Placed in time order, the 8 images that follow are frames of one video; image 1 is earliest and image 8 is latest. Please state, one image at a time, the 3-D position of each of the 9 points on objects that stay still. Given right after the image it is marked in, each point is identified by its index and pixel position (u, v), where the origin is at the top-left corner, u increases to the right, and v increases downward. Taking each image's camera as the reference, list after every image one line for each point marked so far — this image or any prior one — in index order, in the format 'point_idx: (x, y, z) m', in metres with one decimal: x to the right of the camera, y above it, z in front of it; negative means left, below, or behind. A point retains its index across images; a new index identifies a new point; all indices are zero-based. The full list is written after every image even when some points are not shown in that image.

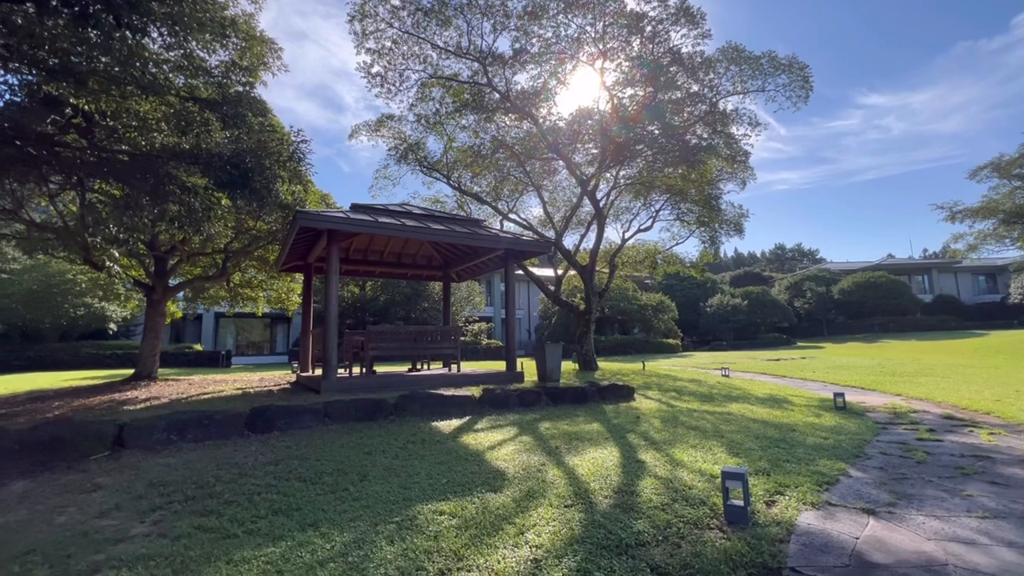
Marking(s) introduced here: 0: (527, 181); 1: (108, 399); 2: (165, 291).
0: (+0.4, +3.0, +13.1) m
1: (-6.6, -1.8, +7.6) m
2: (-8.1, -0.1, +10.9) m
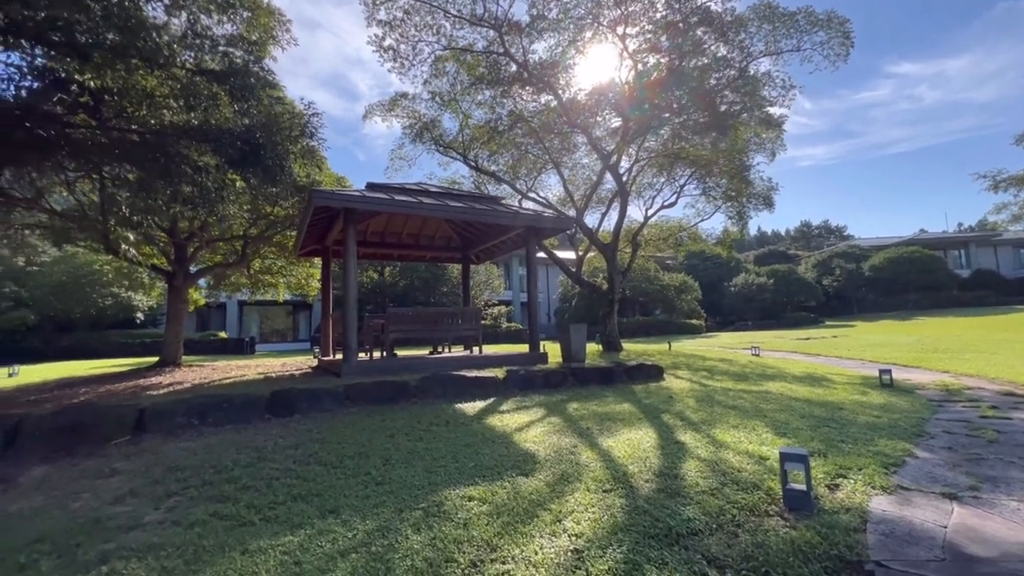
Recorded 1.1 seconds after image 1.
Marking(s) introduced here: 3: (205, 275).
0: (+0.9, +3.6, +12.7) m
1: (-6.2, -1.6, +7.6) m
2: (-7.6, +0.3, +10.9) m
3: (-7.4, +0.3, +11.3) m
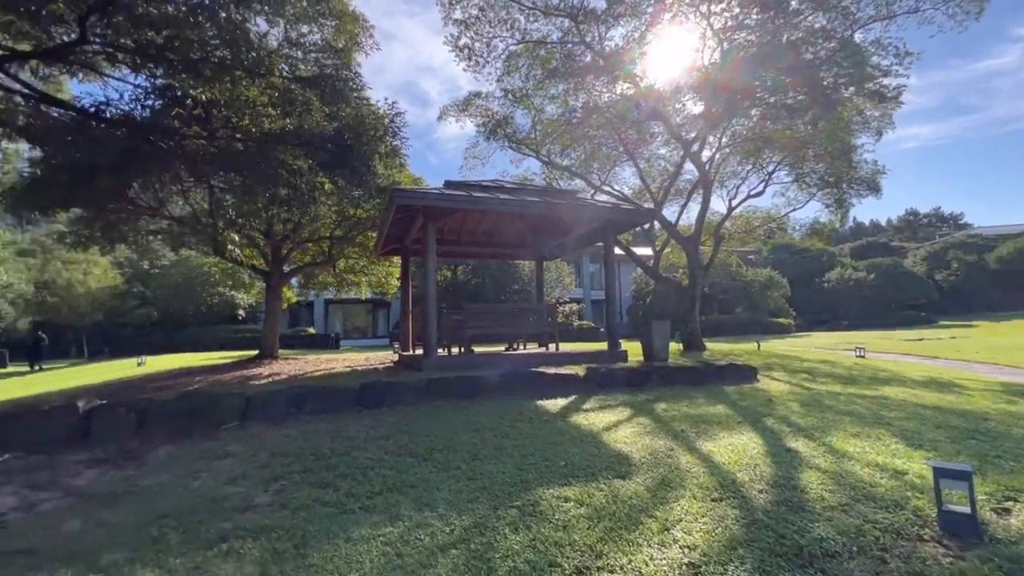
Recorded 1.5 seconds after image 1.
0: (+2.9, +3.7, +12.2) m
1: (-4.8, -1.5, +8.2) m
2: (-5.8, +0.3, +11.7) m
3: (-5.5, +0.4, +12.0) m
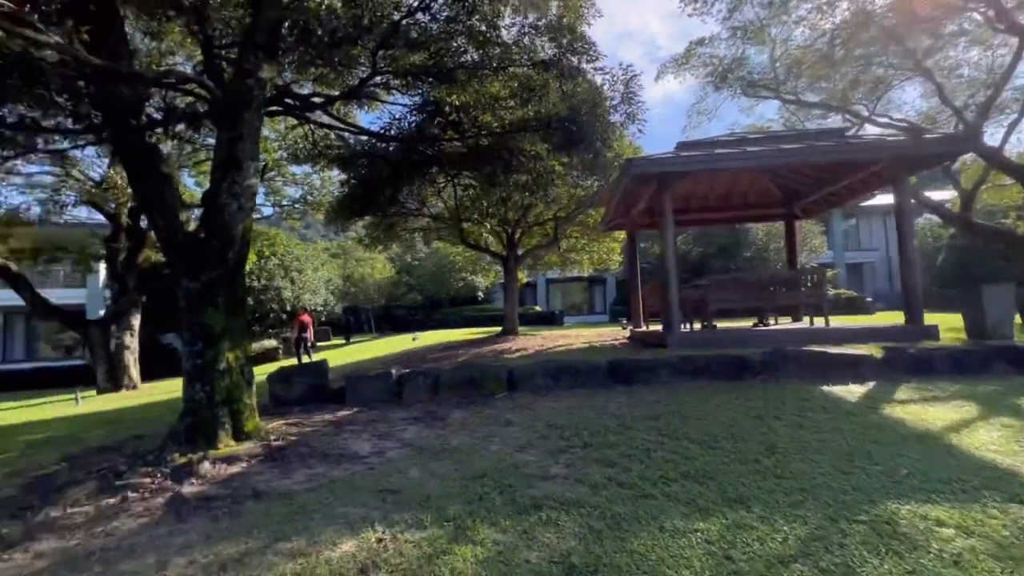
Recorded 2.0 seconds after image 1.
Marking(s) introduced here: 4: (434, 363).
0: (+7.9, +4.5, +9.4) m
1: (-0.4, -1.2, +9.2) m
2: (+0.1, +0.8, +12.7) m
3: (+0.5, +0.9, +12.9) m
4: (-1.3, -1.3, +7.8) m
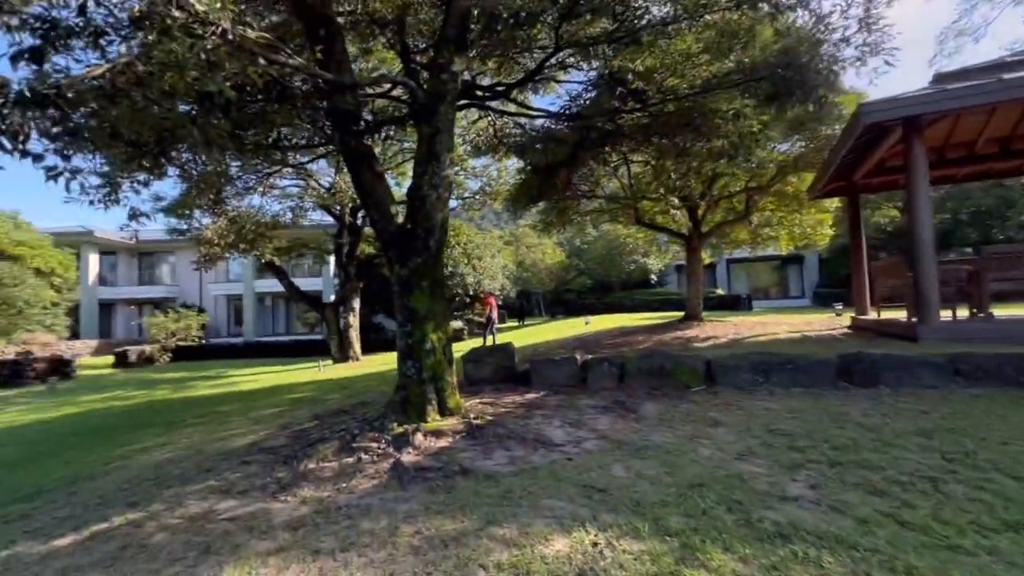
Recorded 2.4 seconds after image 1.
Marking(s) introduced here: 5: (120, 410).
0: (+10.8, +4.9, +5.6) m
1: (+3.0, -0.9, +8.5) m
2: (+4.6, +1.2, +11.6) m
3: (+5.1, +1.4, +11.6) m
4: (+1.7, -1.0, +7.5) m
5: (-7.4, -2.3, +8.8) m
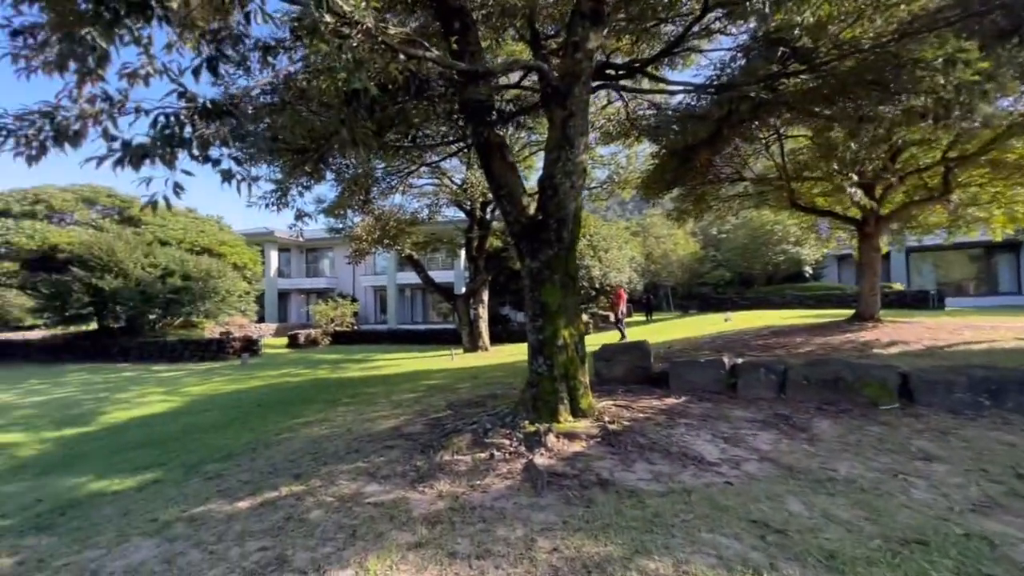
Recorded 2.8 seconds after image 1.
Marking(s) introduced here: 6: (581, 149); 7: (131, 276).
0: (+11.9, +4.9, +2.3) m
1: (+5.2, -0.8, +7.2) m
2: (+7.5, +1.4, +9.7) m
3: (+8.0, +1.5, +9.6) m
4: (+3.6, -0.9, +6.5) m
5: (-4.8, -2.1, +10.2) m
6: (+0.6, +1.3, +4.3) m
7: (-13.7, +0.4, +16.8) m
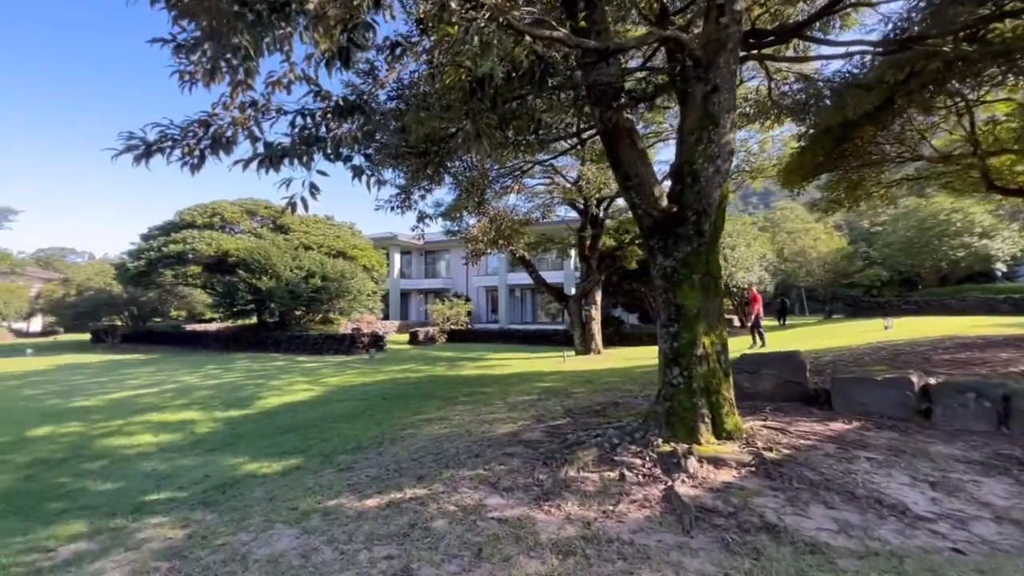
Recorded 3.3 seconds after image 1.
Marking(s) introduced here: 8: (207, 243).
0: (+12.2, +4.9, -0.8) m
1: (+6.8, -0.8, +5.5) m
2: (+9.7, +1.3, +7.4) m
3: (+10.0, +1.4, +7.2) m
4: (+5.1, -0.9, +5.2) m
5: (-2.3, -2.1, +10.7) m
6: (+1.7, +1.3, +3.7) m
7: (-9.5, +0.5, +19.2) m
8: (-13.1, +1.9, +19.9) m
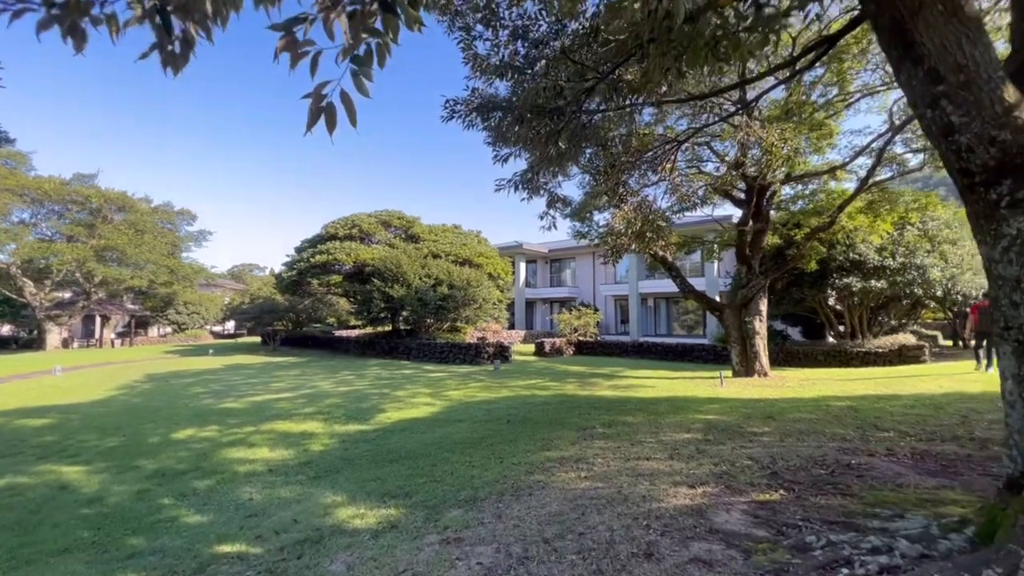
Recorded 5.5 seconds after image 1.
0: (+11.6, +5.1, -5.4) m
1: (+7.9, -0.8, +2.0) m
2: (+11.2, +1.3, +3.1) m
3: (+11.5, +1.5, +2.8) m
4: (+6.2, -0.9, +2.2) m
5: (+0.5, -2.3, +9.4) m
6: (+2.6, +1.3, +1.7) m
7: (-4.2, +0.1, +19.4) m
8: (-7.4, +1.6, +21.1) m
